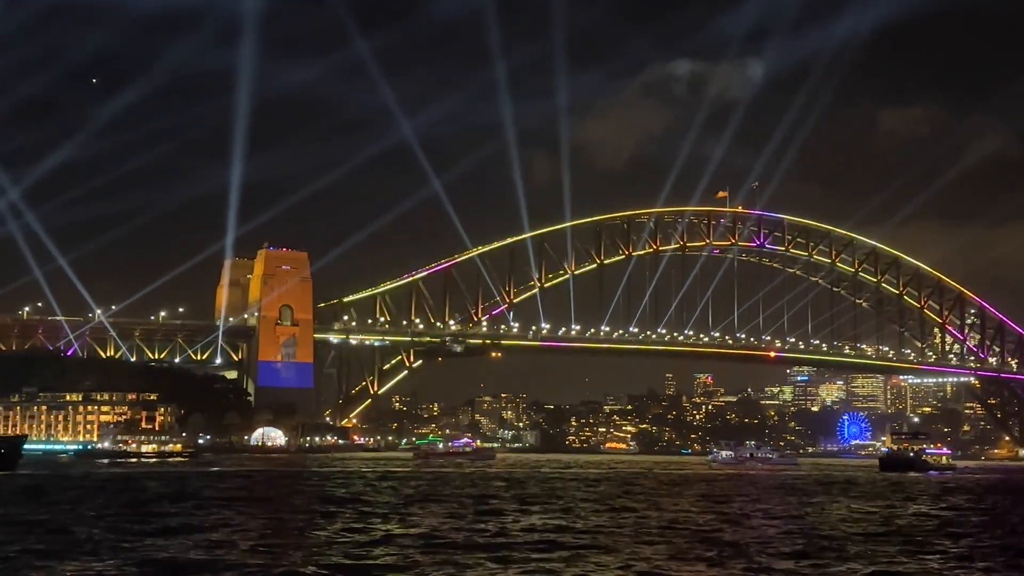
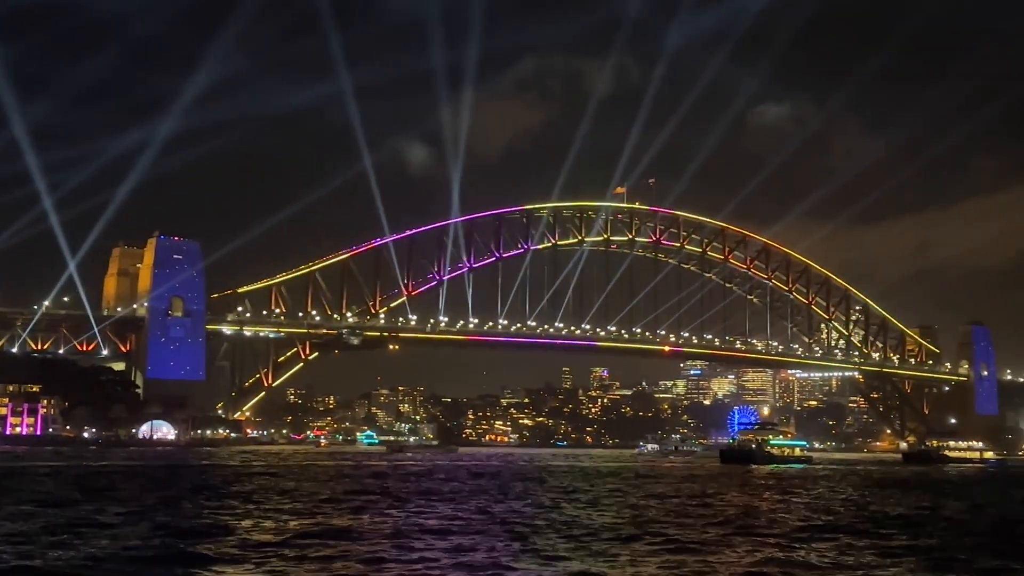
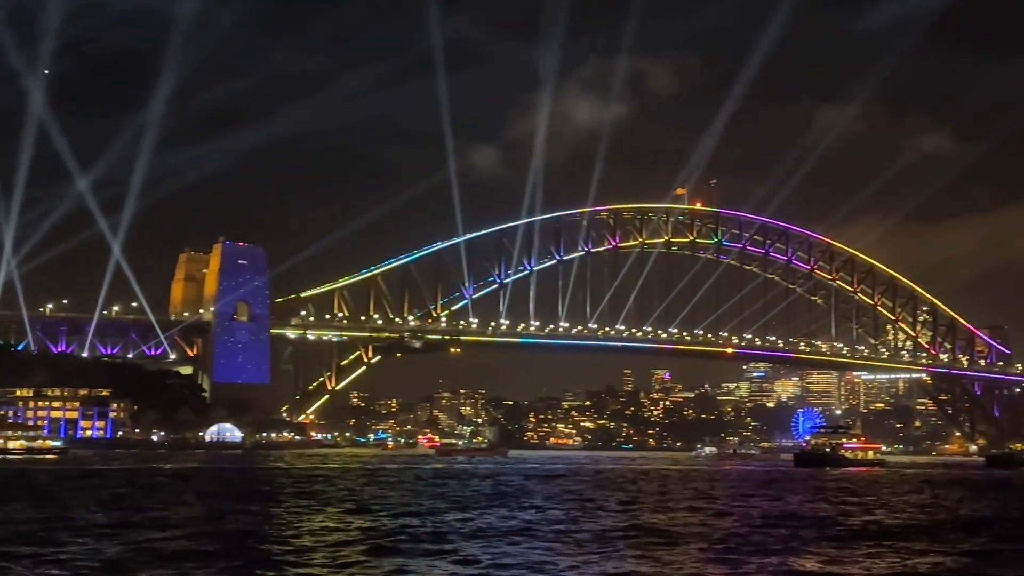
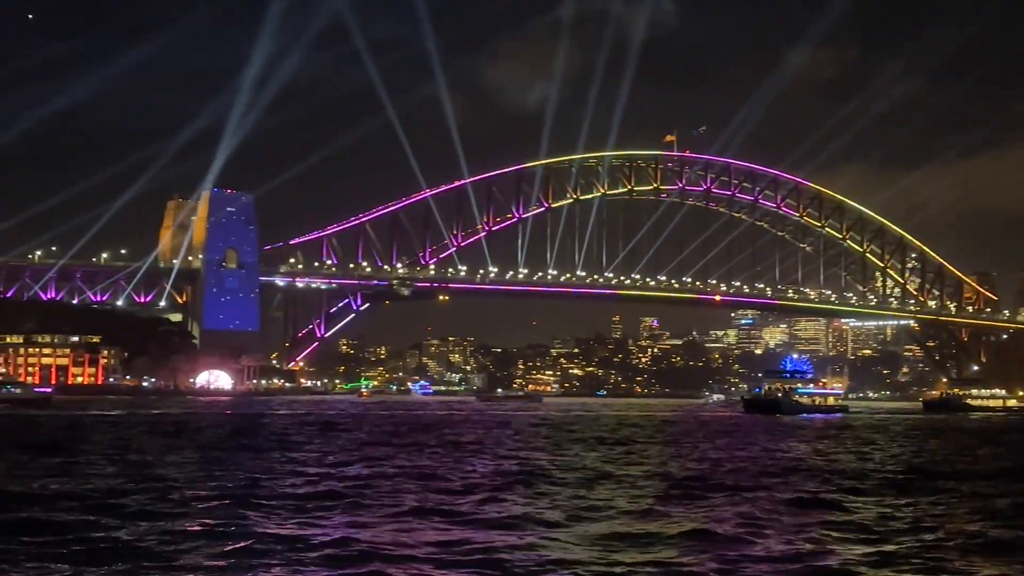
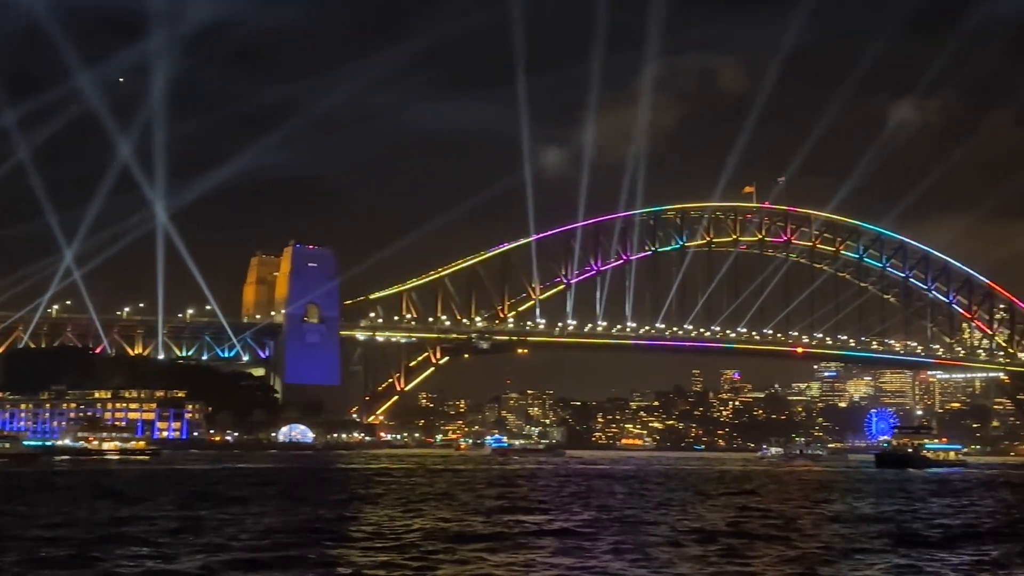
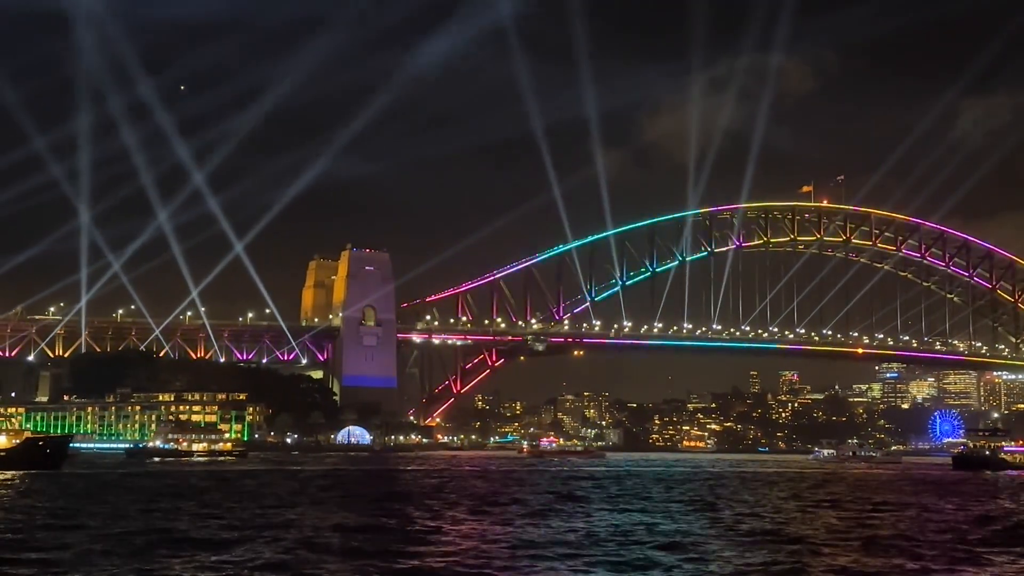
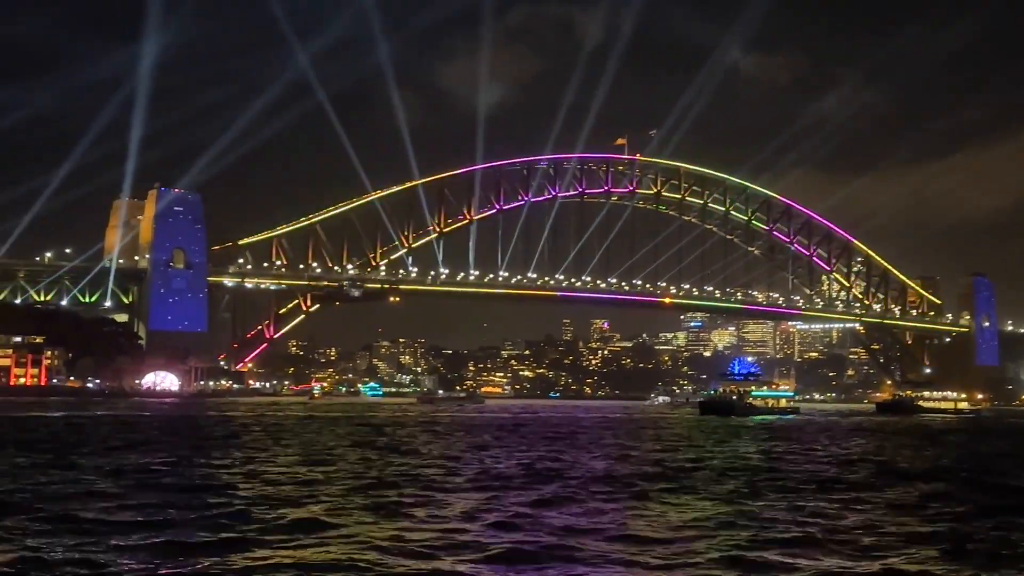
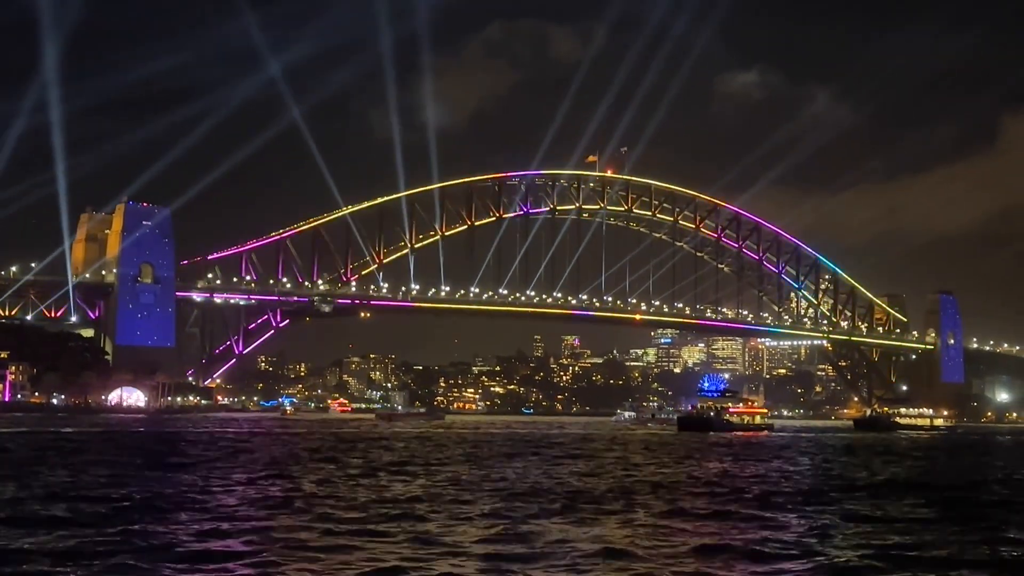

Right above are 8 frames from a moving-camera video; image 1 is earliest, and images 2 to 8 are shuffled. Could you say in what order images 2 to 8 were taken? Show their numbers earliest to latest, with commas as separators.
6, 5, 3, 2, 8, 7, 4
